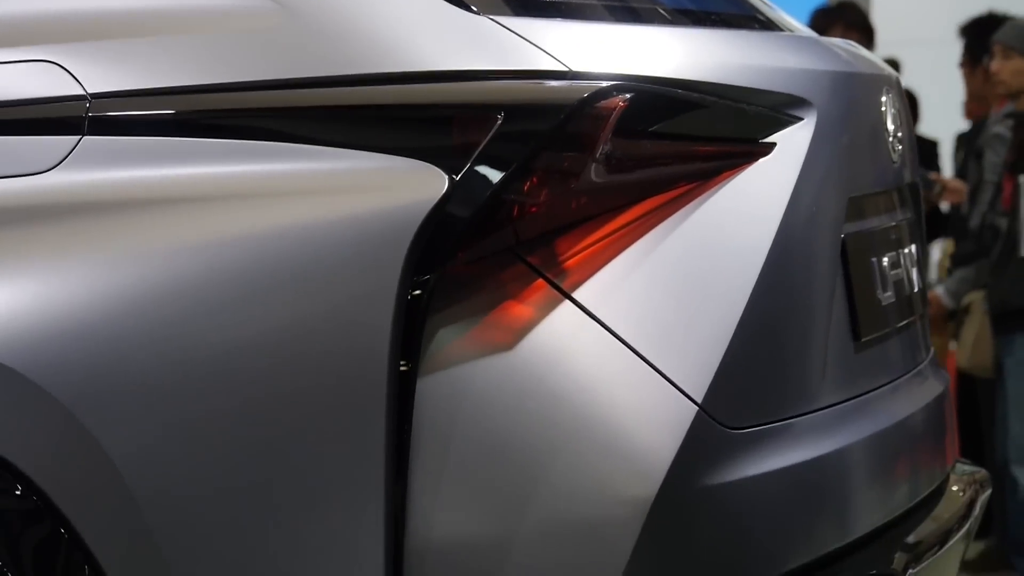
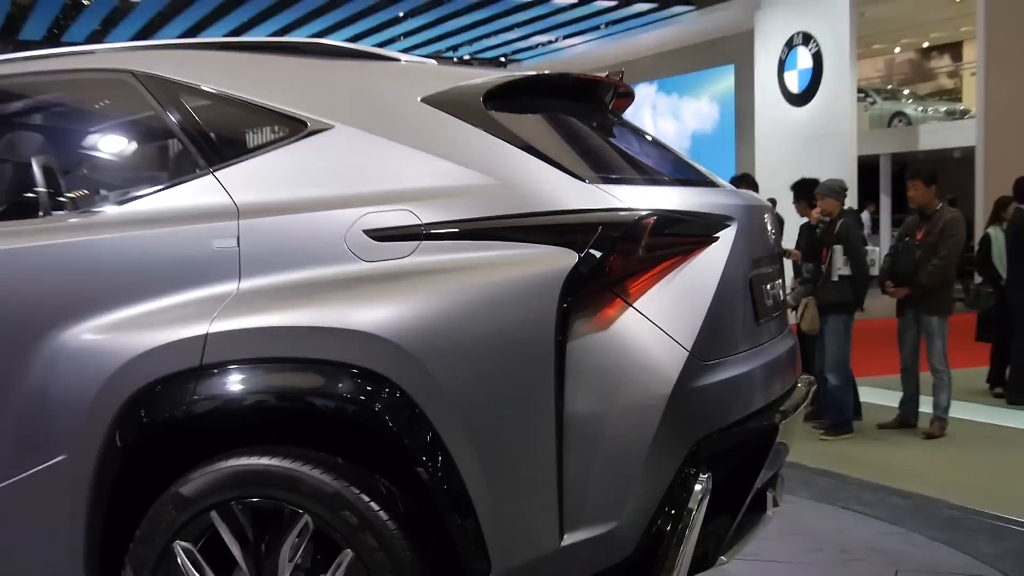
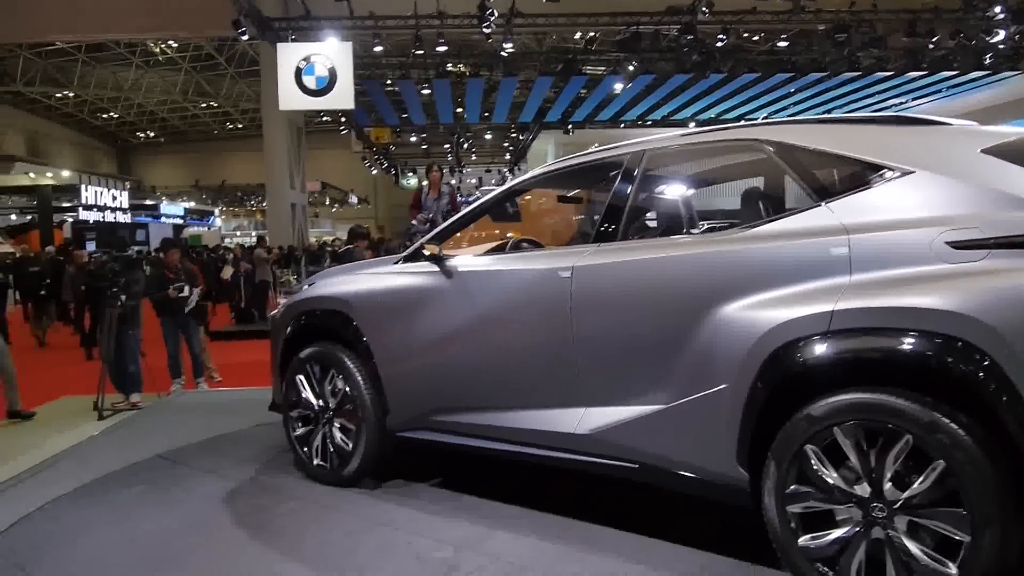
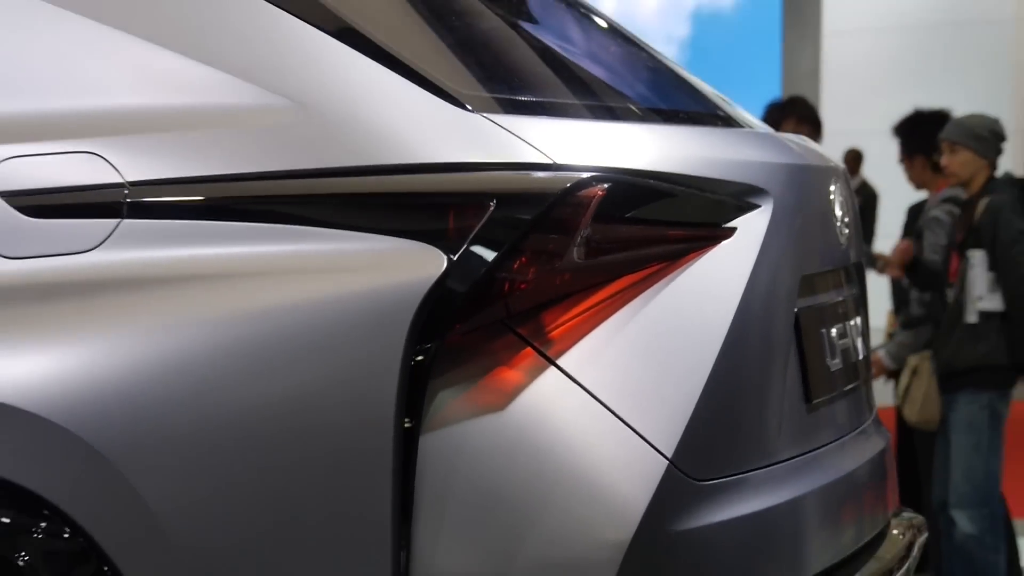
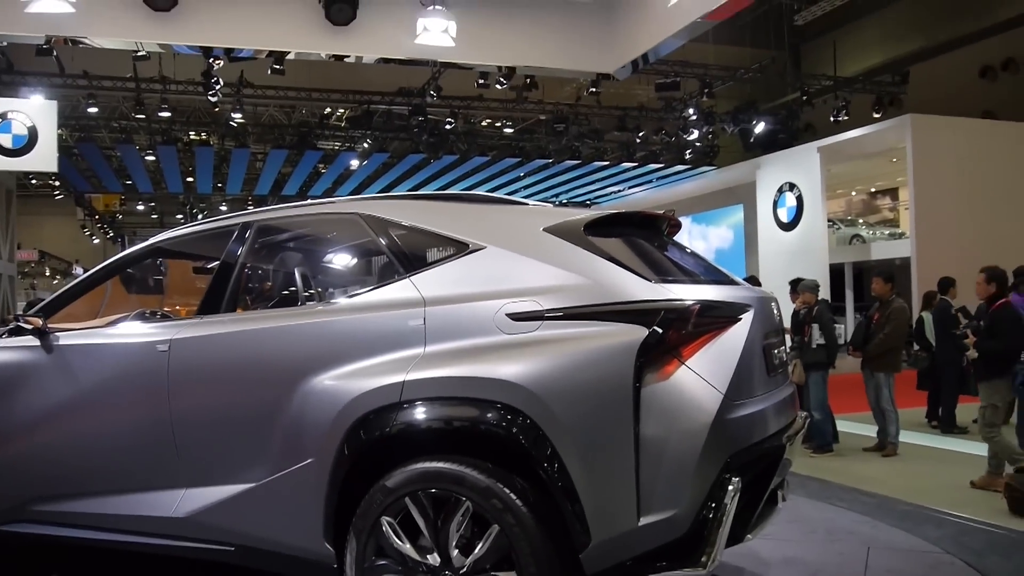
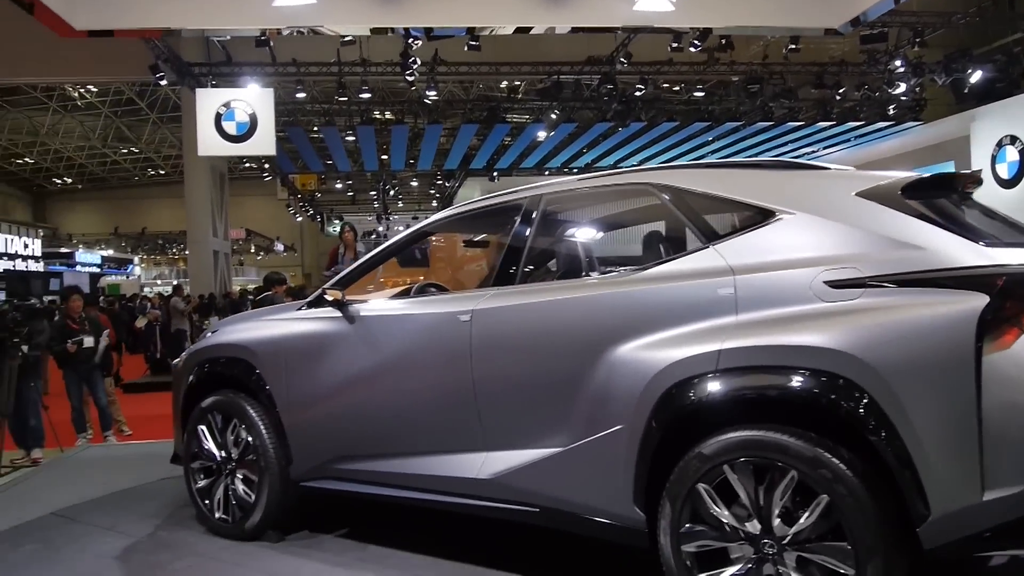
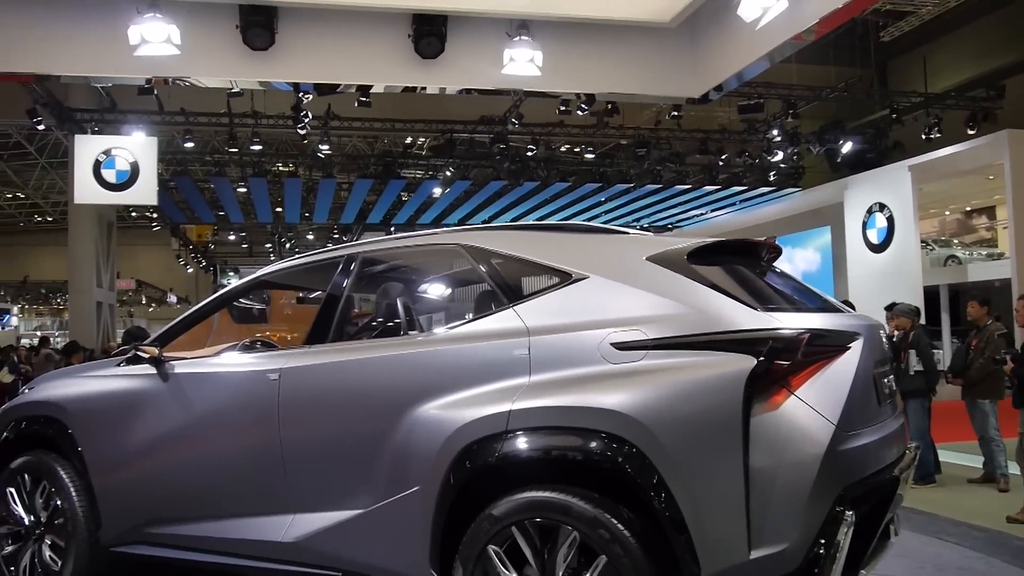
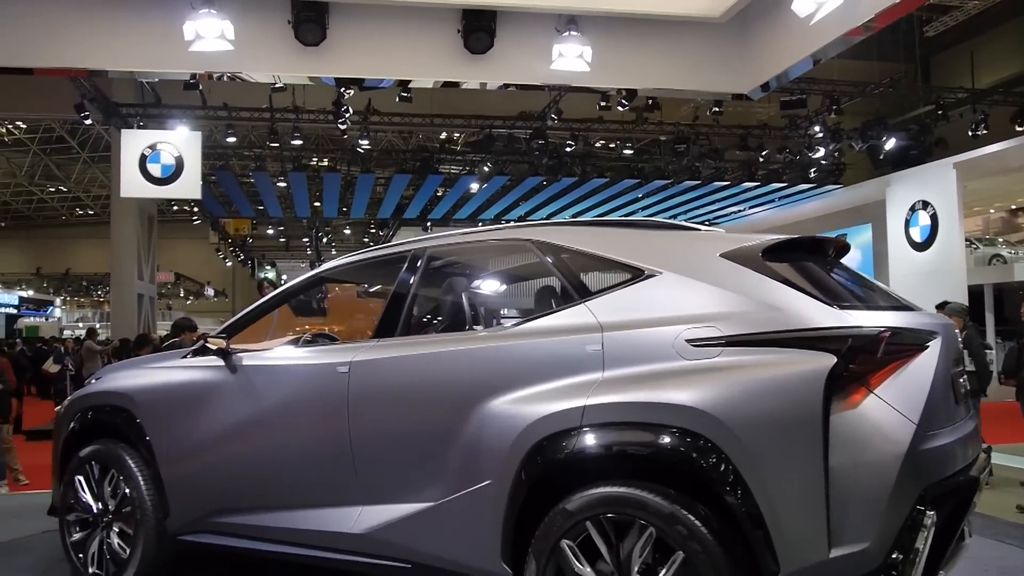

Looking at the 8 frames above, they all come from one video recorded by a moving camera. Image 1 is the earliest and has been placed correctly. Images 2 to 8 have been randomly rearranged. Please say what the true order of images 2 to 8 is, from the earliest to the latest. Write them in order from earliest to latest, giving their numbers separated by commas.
4, 2, 5, 7, 8, 6, 3
